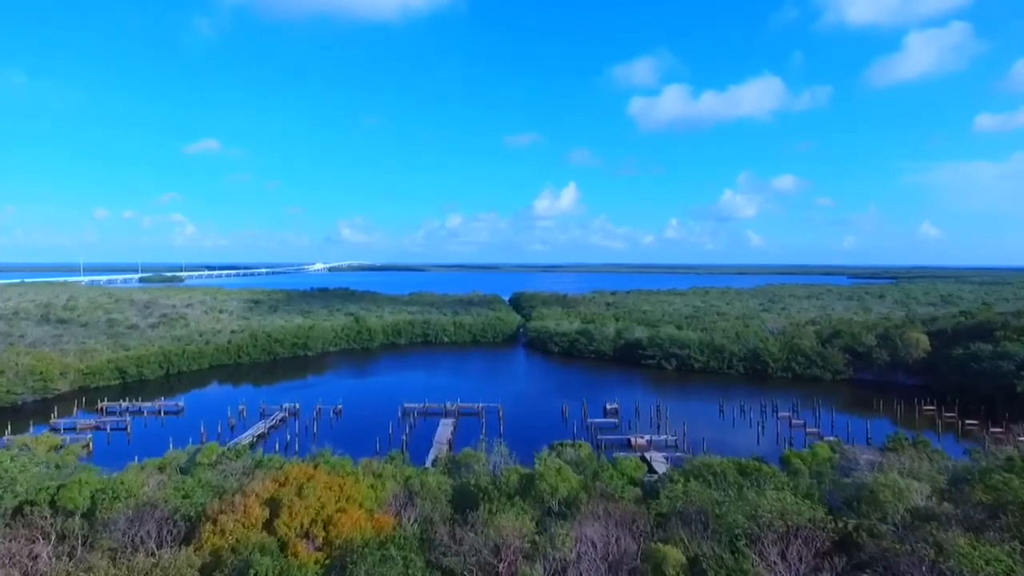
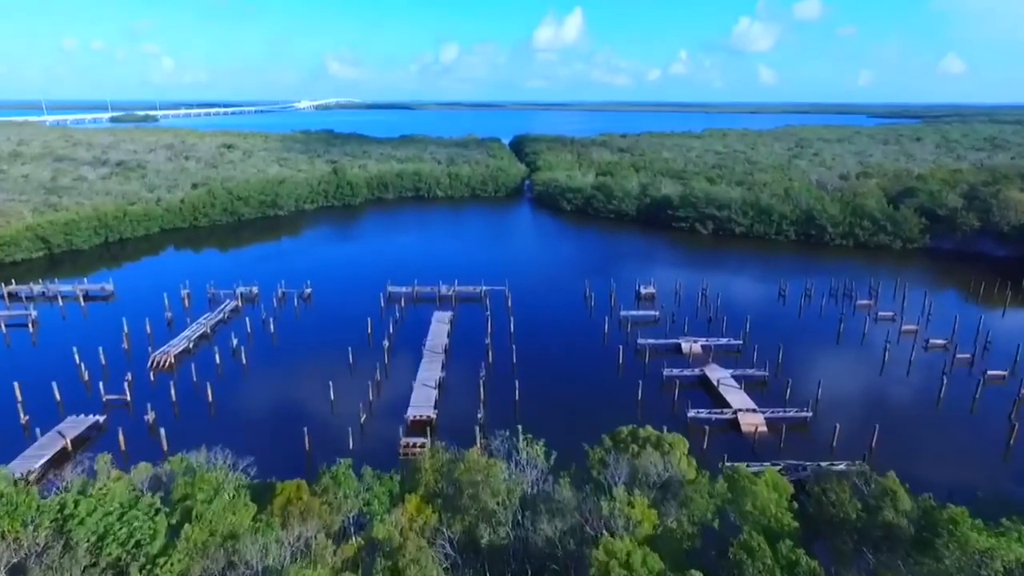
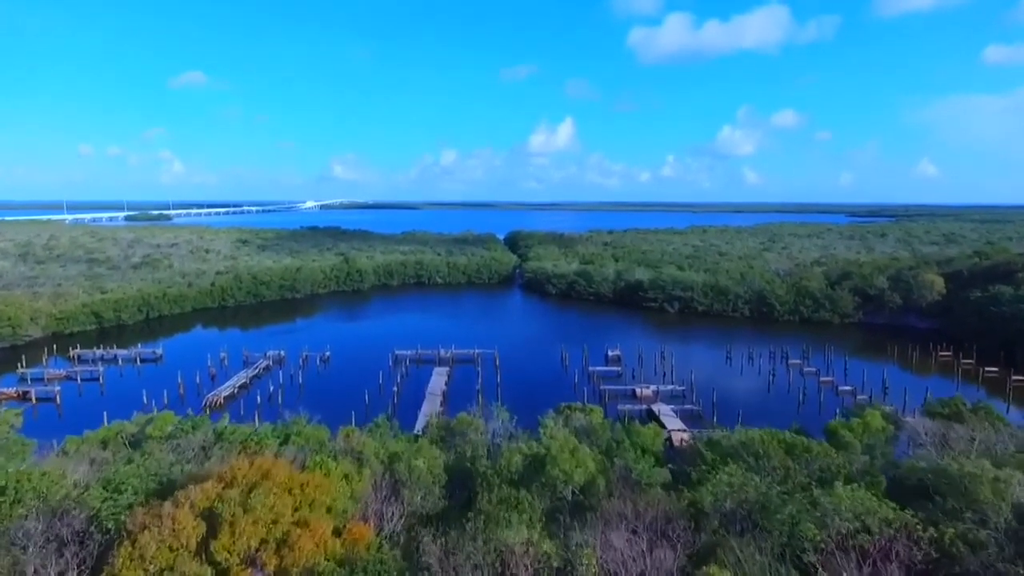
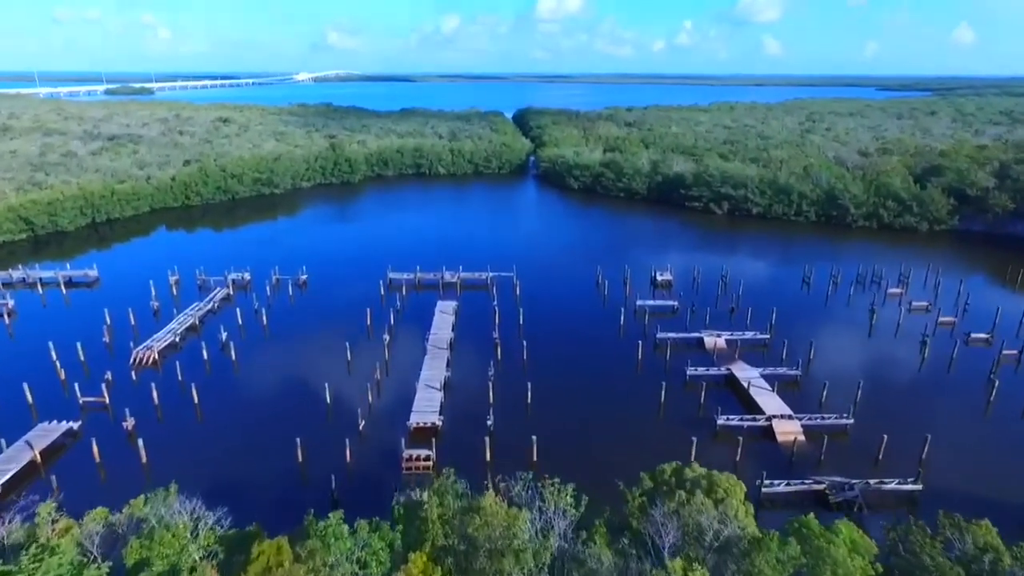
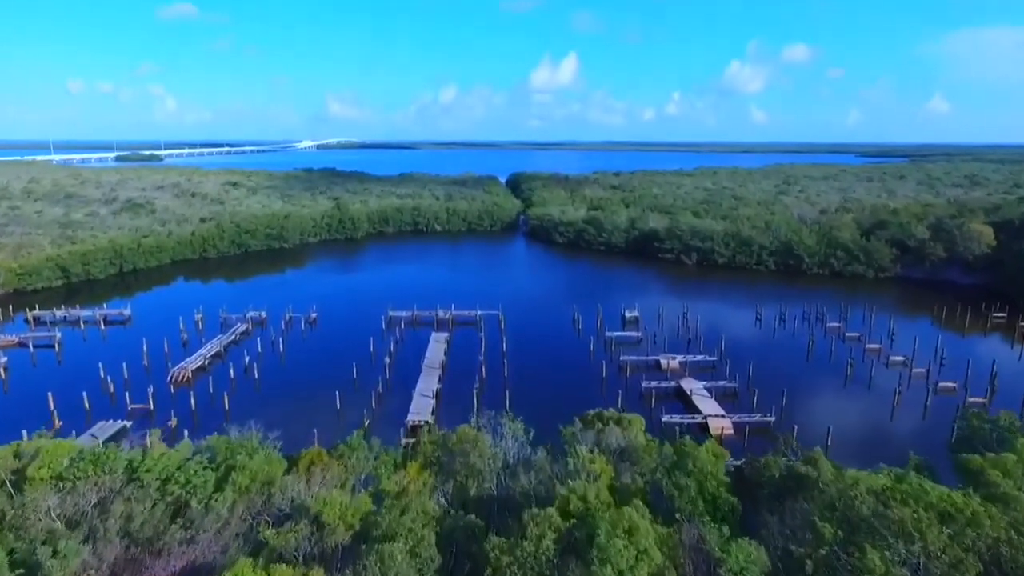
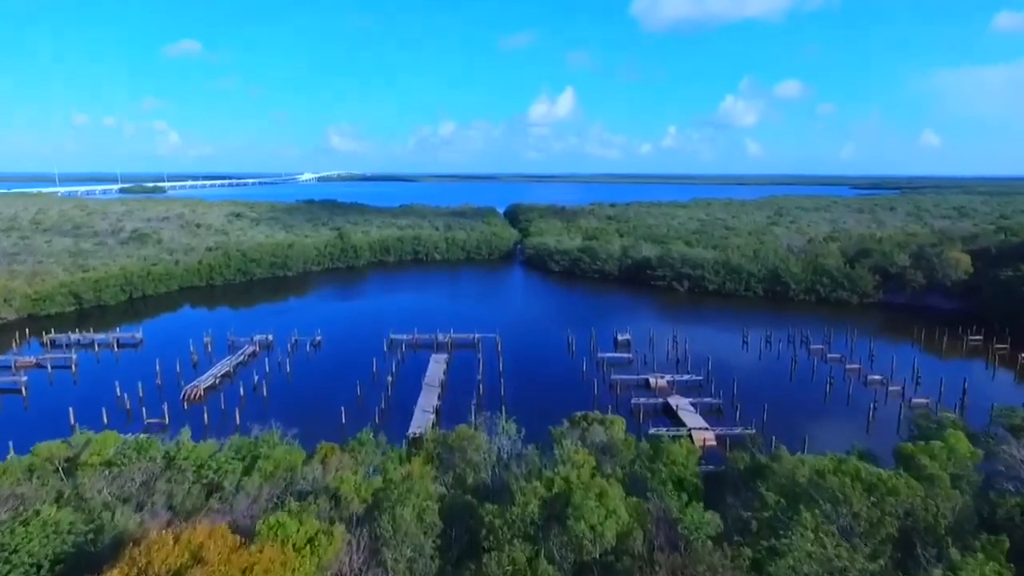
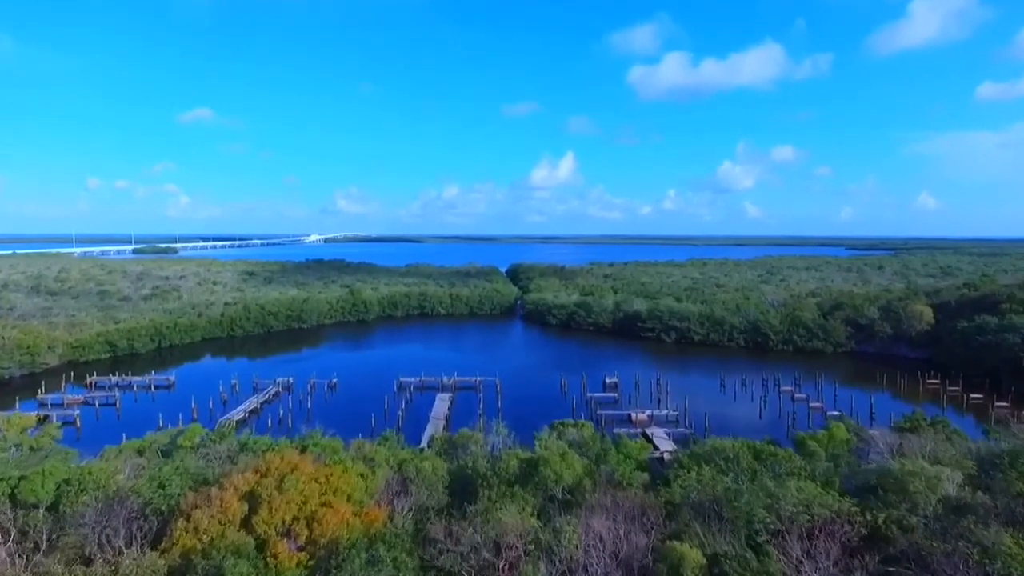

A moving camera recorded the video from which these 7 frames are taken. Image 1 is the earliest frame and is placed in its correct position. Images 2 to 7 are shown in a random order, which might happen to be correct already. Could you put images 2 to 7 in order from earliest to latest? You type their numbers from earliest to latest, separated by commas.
7, 3, 6, 5, 2, 4
